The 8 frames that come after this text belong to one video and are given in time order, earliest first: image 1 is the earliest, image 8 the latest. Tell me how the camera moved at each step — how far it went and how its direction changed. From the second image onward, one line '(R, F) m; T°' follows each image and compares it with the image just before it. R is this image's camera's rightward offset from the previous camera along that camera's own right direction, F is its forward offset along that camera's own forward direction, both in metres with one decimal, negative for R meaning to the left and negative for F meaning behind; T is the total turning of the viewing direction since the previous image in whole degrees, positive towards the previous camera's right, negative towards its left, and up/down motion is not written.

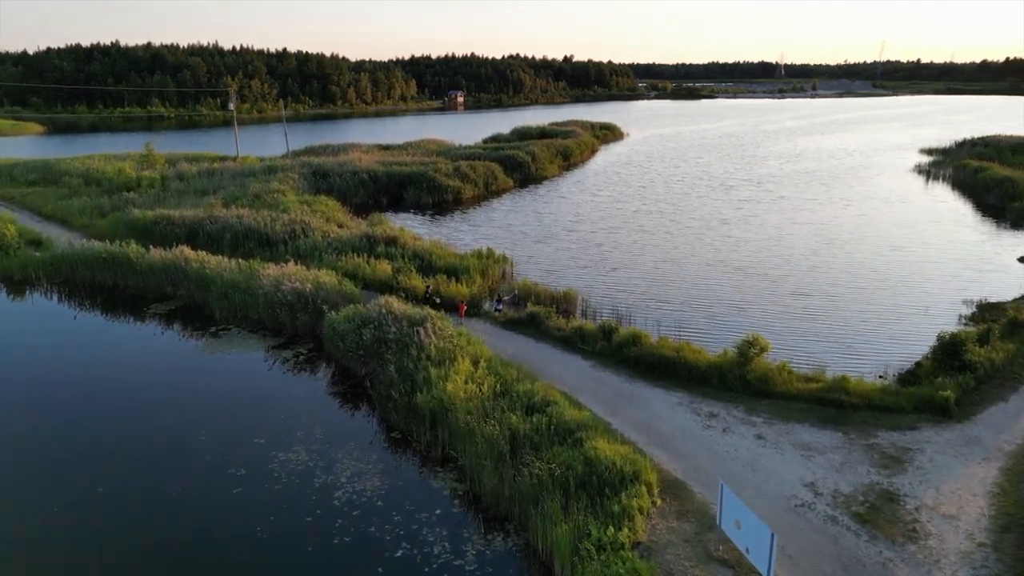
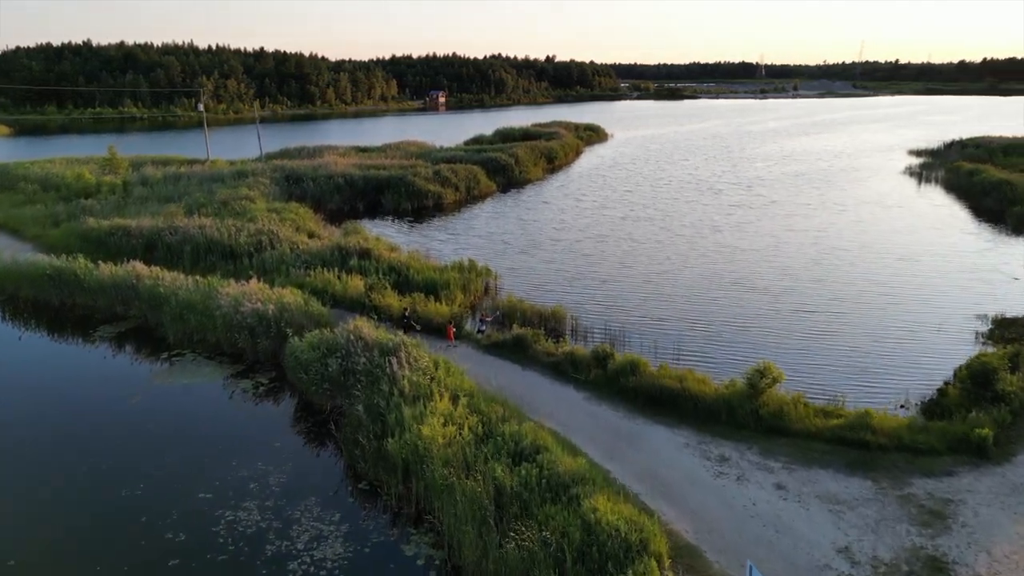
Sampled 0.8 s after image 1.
(0.0, +1.7) m; +1°
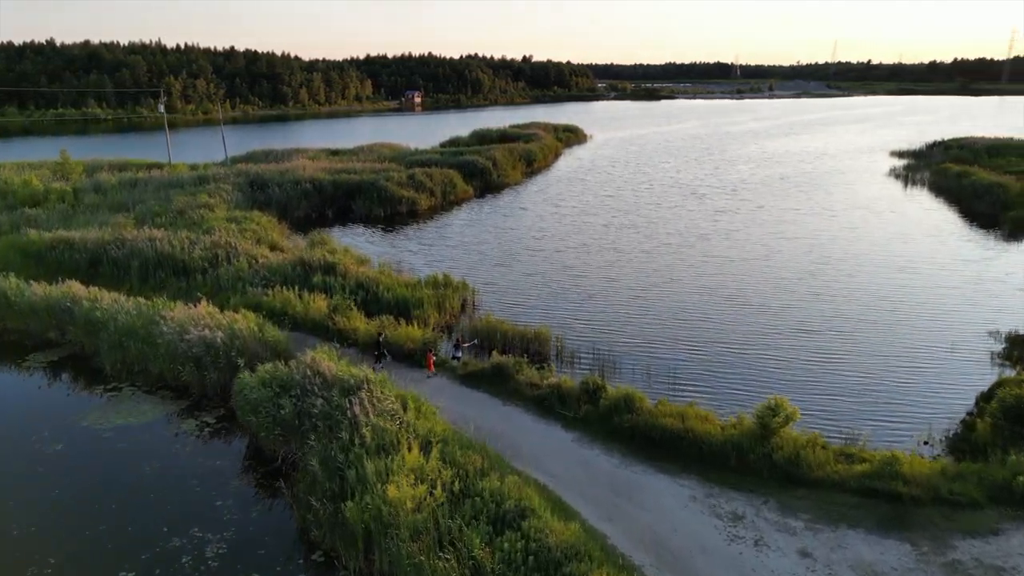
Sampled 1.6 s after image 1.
(0.0, +1.7) m; +2°
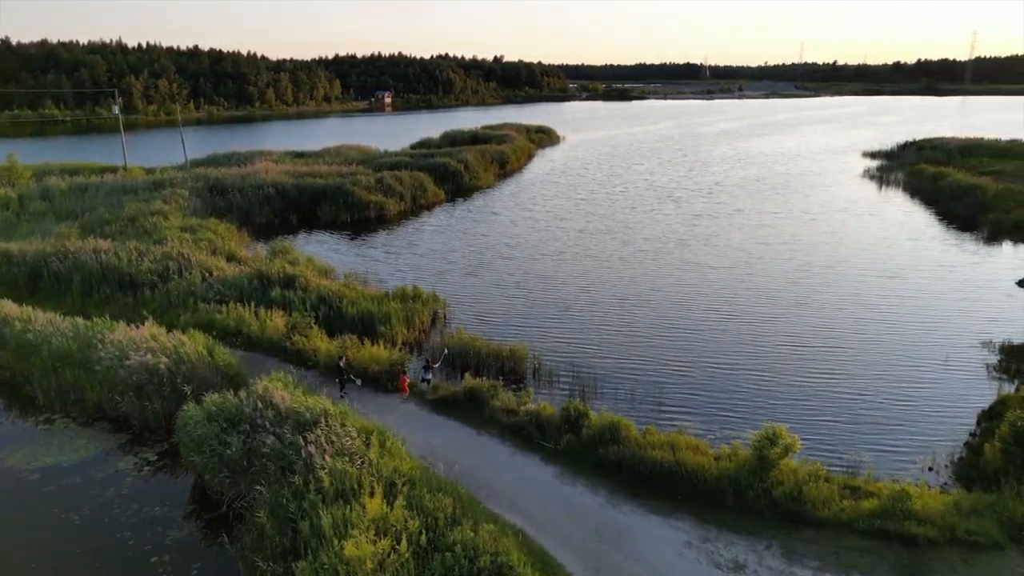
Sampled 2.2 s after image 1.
(0.0, +1.2) m; +2°
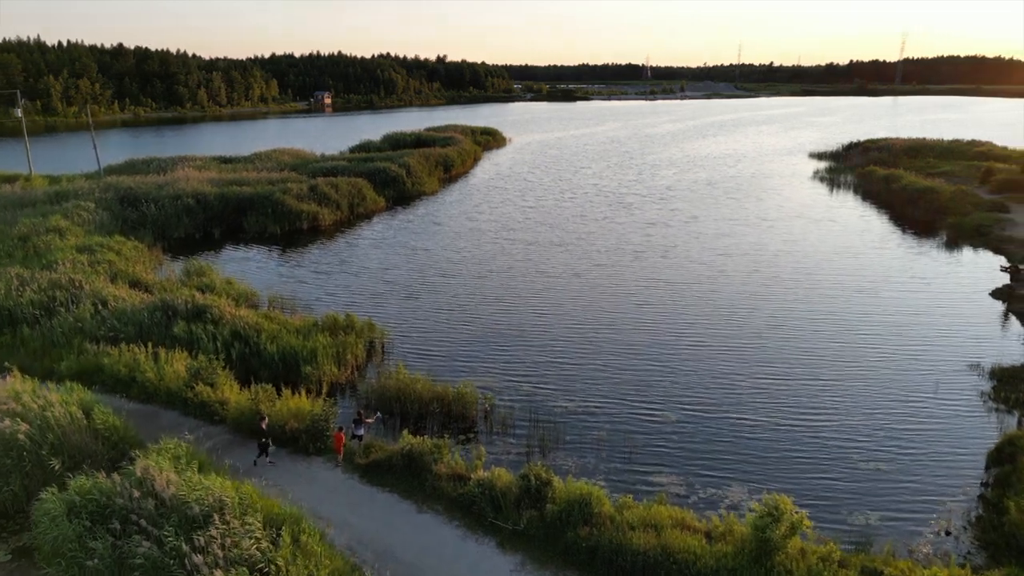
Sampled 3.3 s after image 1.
(+0.1, +2.2) m; +4°
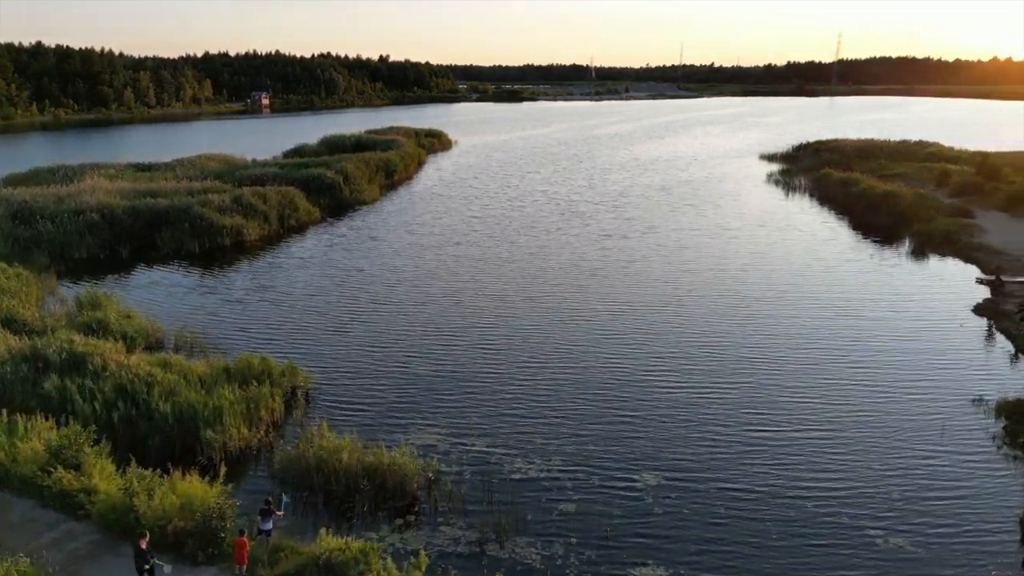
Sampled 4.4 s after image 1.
(+0.1, +2.5) m; +4°
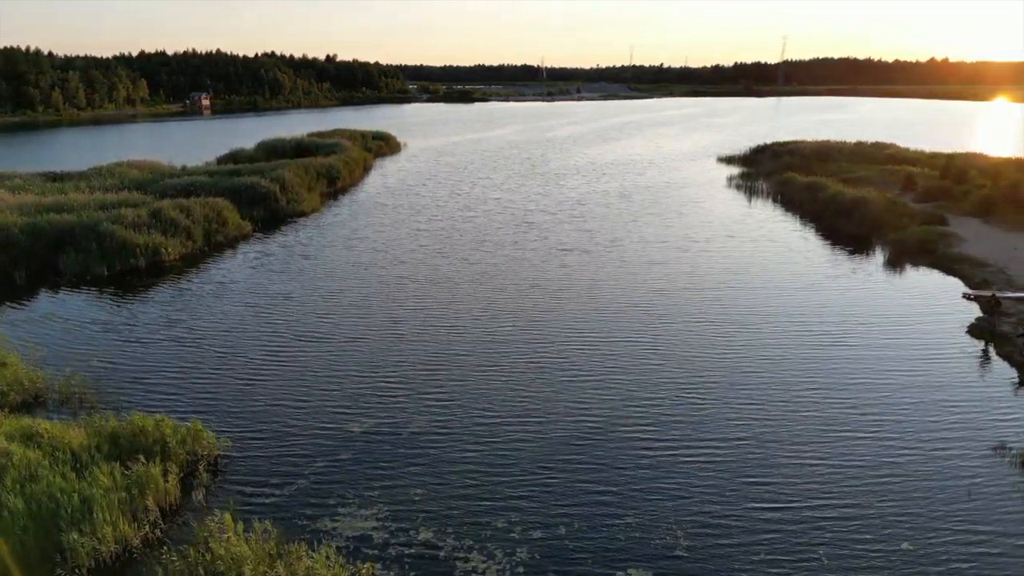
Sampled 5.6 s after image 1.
(+0.1, +2.5) m; +4°
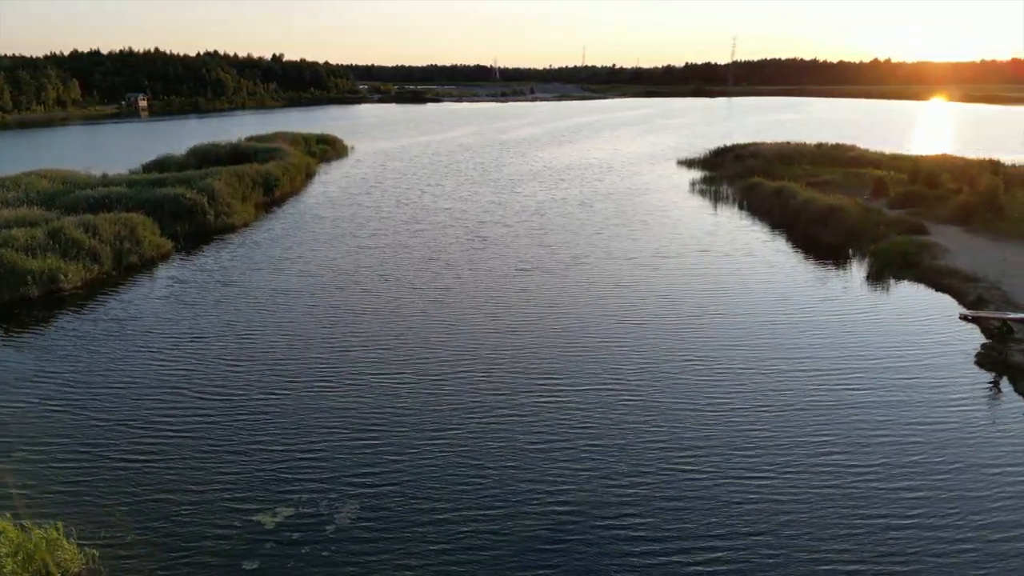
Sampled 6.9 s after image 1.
(+0.1, +2.7) m; +3°
